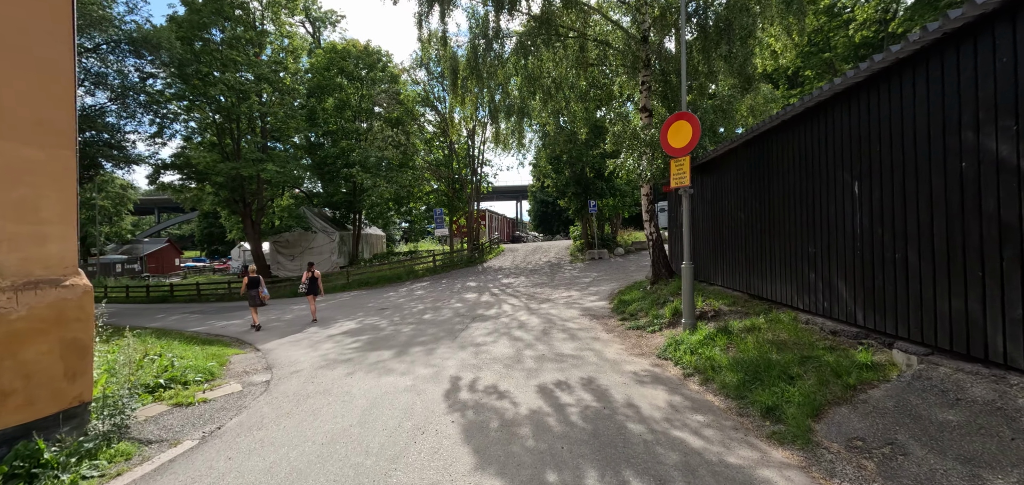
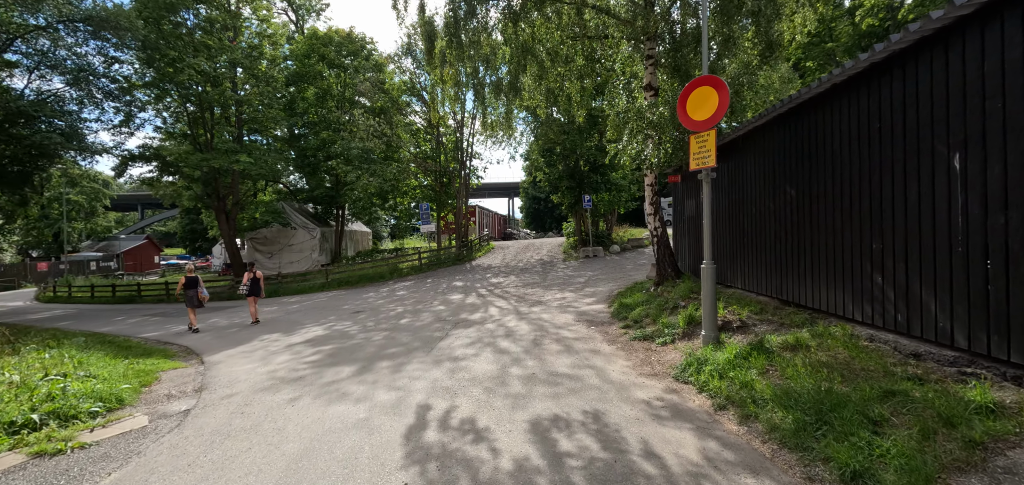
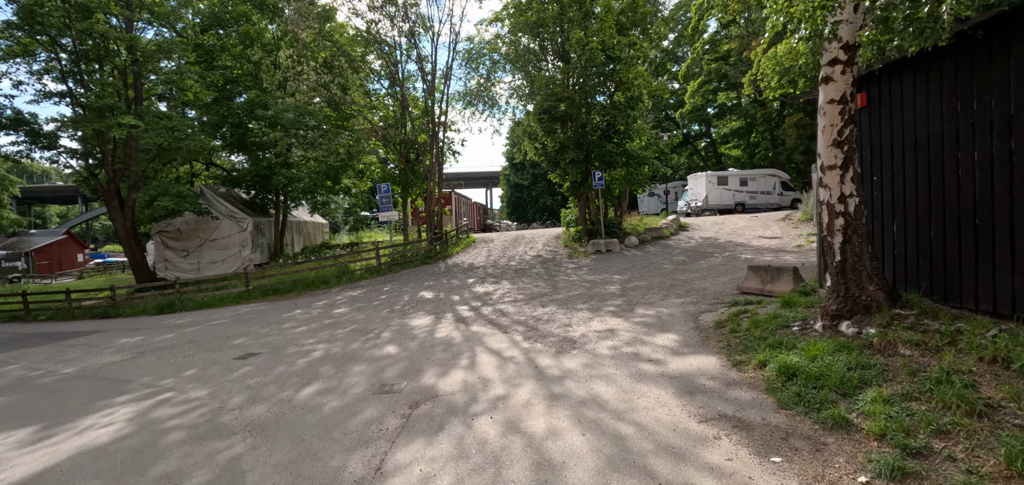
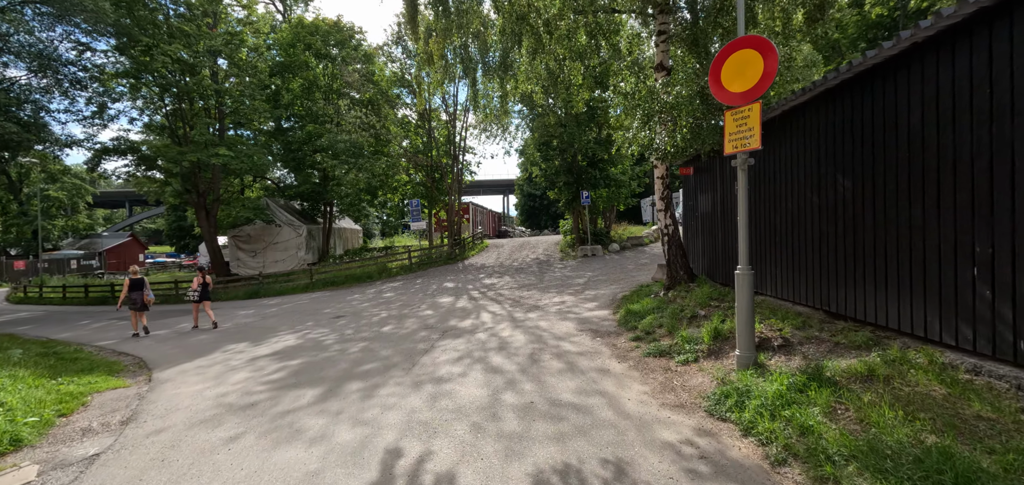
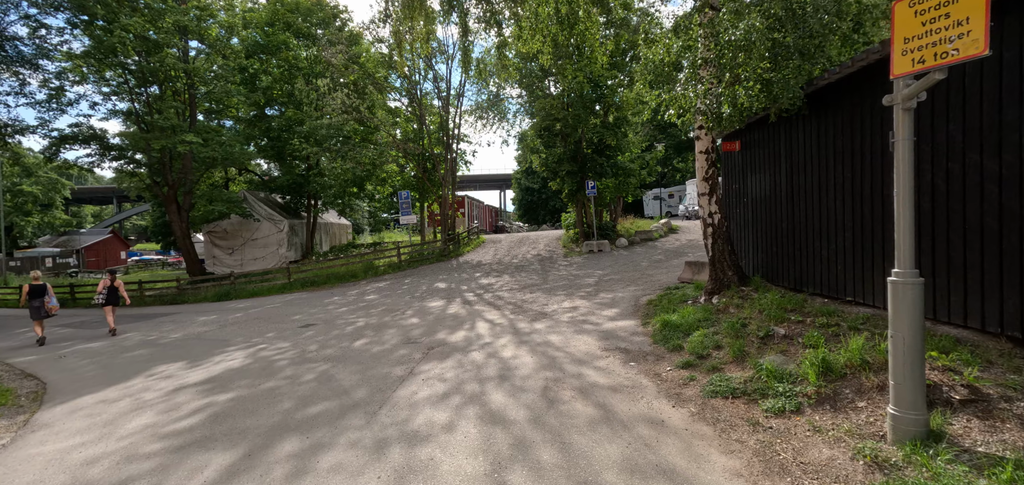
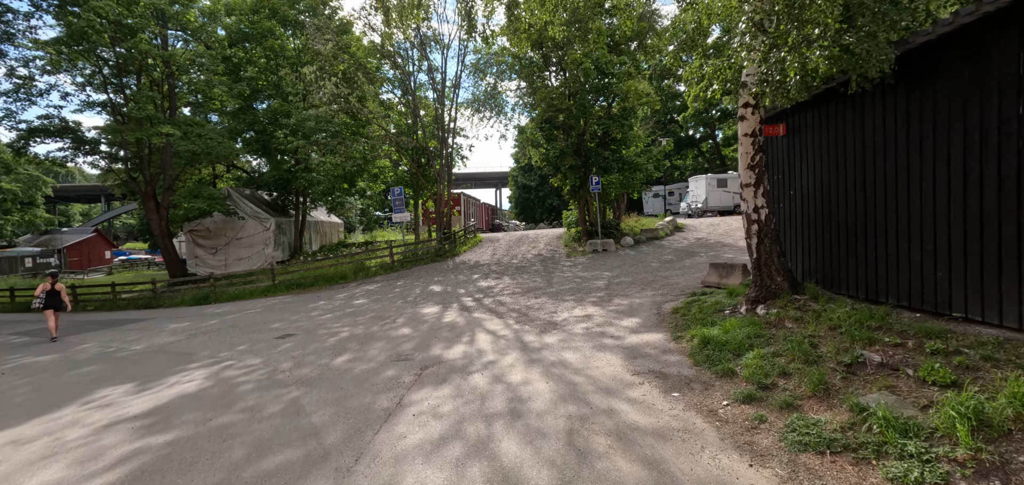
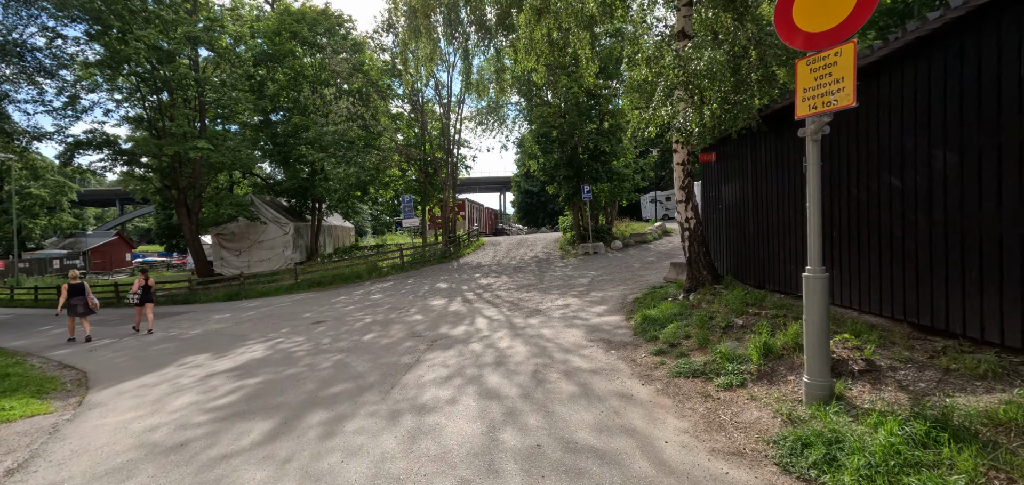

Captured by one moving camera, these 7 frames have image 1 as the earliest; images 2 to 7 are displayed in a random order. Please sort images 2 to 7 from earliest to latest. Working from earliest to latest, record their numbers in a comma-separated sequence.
2, 4, 7, 5, 6, 3
